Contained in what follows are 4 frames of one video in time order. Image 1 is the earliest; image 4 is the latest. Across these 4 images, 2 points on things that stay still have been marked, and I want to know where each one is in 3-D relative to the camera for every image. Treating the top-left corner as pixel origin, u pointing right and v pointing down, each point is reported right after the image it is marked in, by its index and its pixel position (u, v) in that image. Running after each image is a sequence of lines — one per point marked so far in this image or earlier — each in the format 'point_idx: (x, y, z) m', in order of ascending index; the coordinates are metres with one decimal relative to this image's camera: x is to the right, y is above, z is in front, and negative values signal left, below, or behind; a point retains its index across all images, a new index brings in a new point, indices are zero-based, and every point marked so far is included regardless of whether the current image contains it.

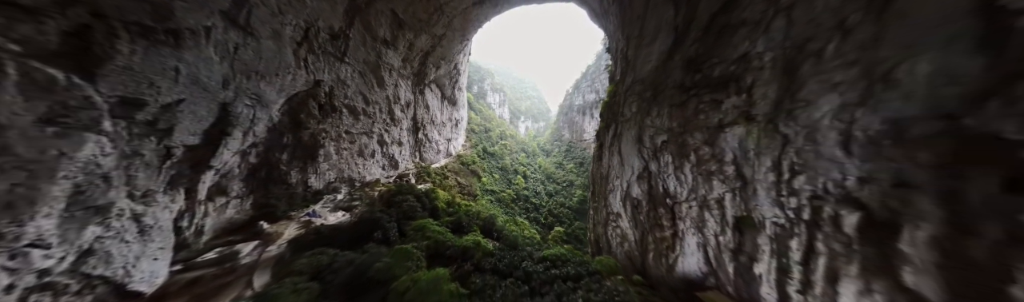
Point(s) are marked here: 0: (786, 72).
0: (+3.4, +1.0, +2.1) m
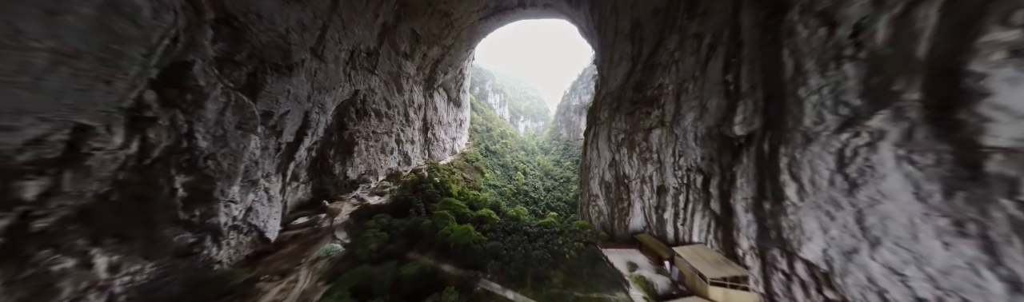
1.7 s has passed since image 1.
0: (+3.5, +1.1, +3.7) m
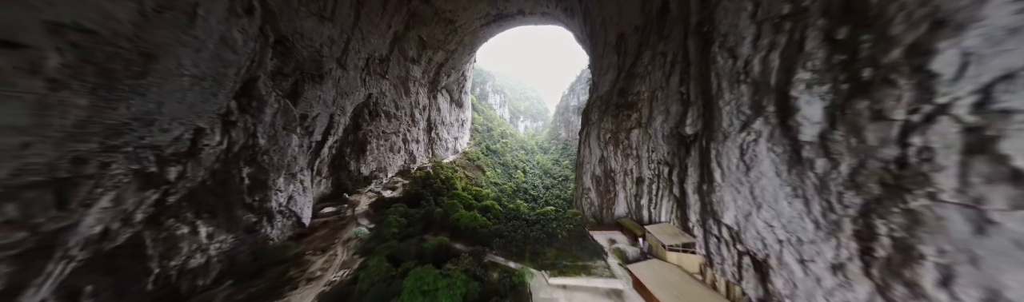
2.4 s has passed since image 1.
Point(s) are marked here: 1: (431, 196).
0: (+3.5, +1.2, +4.4) m
1: (-3.6, -2.0, +7.6) m
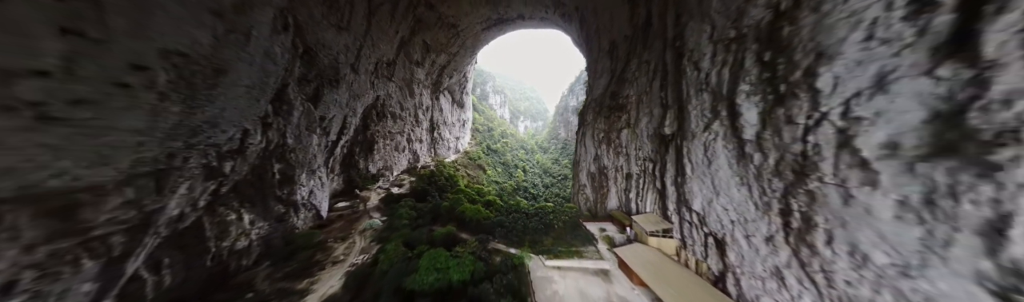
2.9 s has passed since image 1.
0: (+3.5, +1.3, +4.9) m
1: (-3.6, -1.9, +8.1) m
